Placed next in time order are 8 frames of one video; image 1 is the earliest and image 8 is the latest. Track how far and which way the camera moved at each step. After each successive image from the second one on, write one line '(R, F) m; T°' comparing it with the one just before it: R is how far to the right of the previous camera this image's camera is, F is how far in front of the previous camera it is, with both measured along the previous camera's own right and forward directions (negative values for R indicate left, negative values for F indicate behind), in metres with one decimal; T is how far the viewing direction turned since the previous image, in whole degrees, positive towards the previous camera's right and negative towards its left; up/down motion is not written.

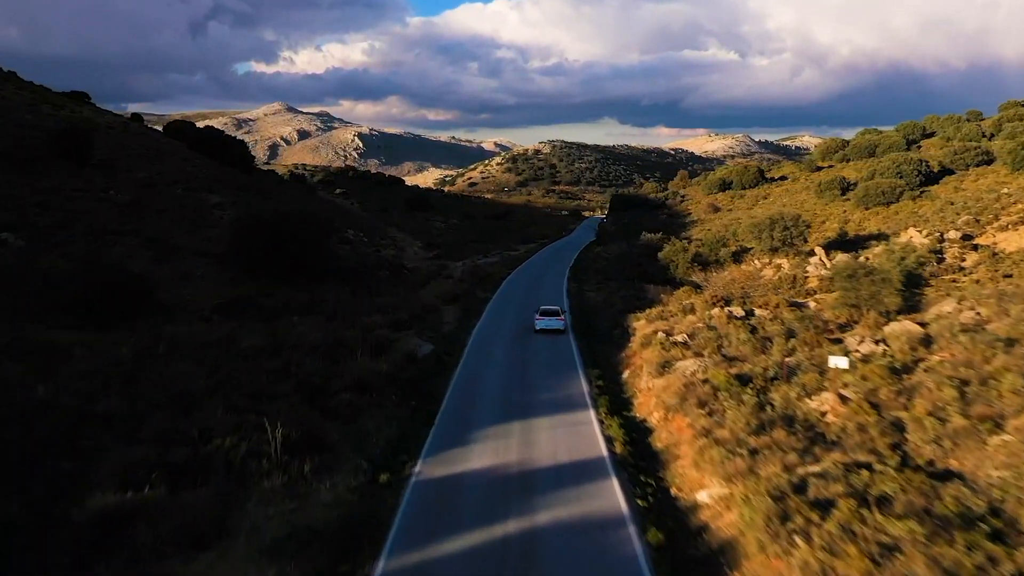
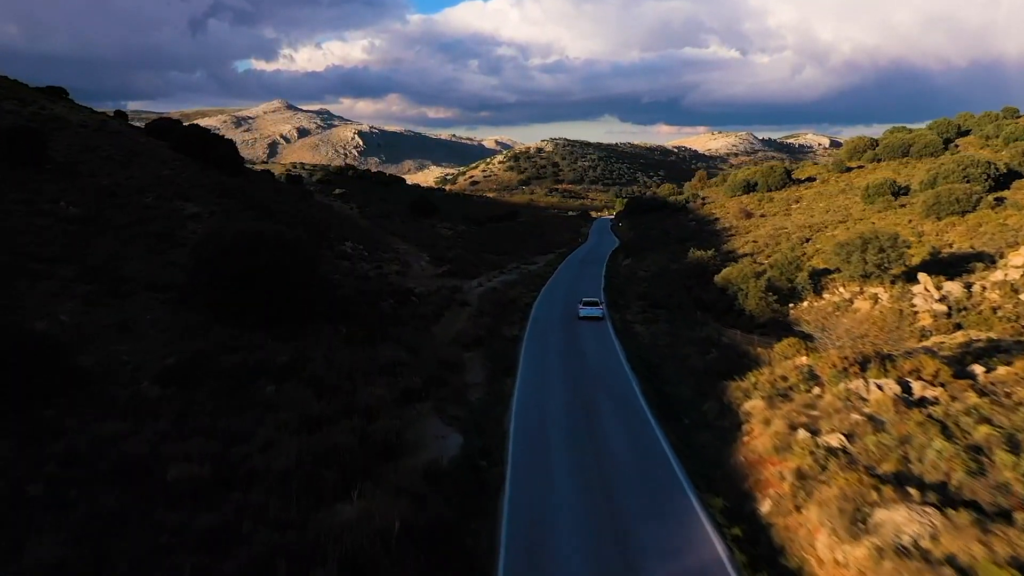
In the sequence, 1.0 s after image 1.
(-0.6, +3.8) m; 0°
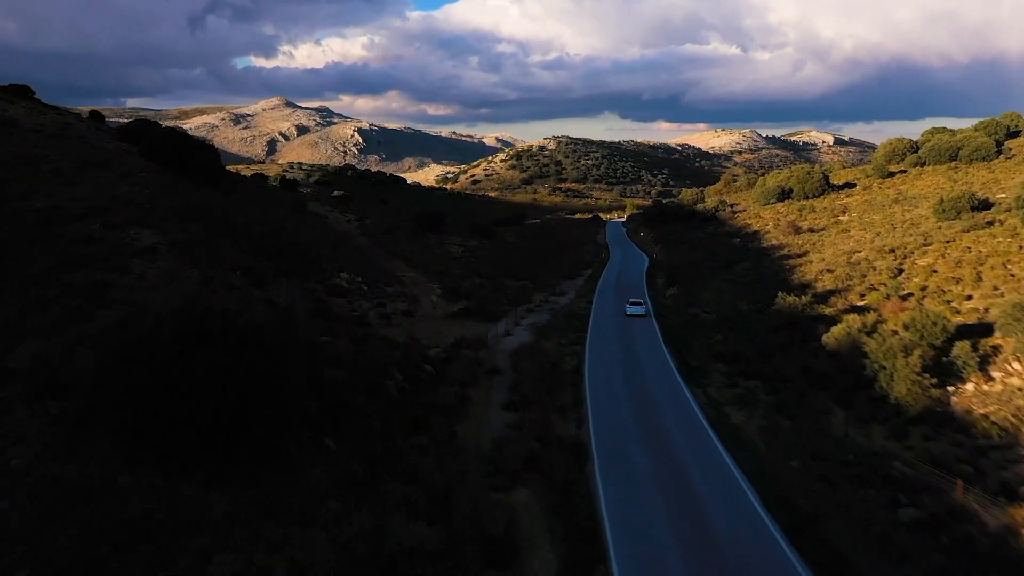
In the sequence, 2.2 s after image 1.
(-0.8, +4.7) m; 0°
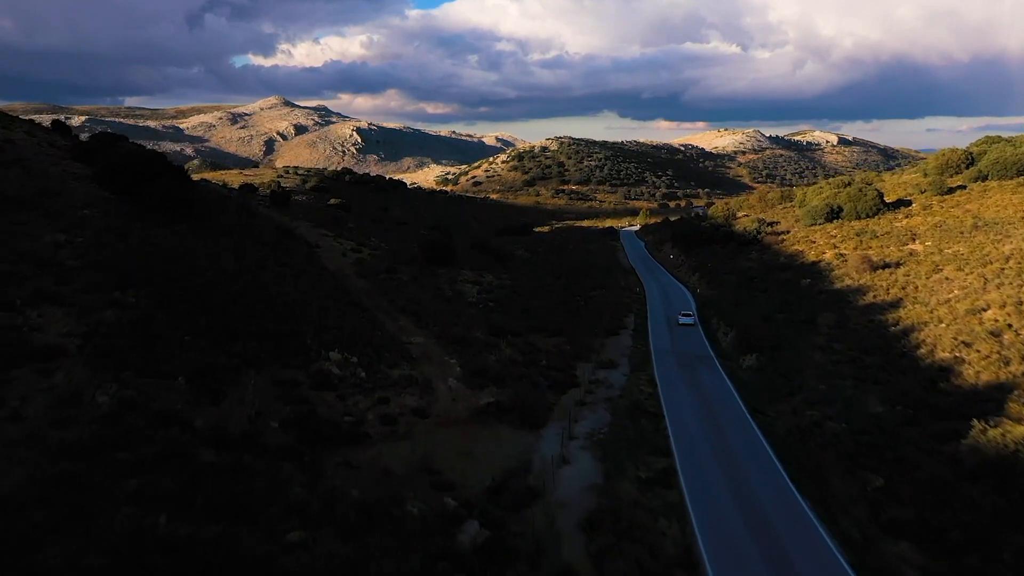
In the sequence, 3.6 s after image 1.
(-0.9, +5.6) m; 0°
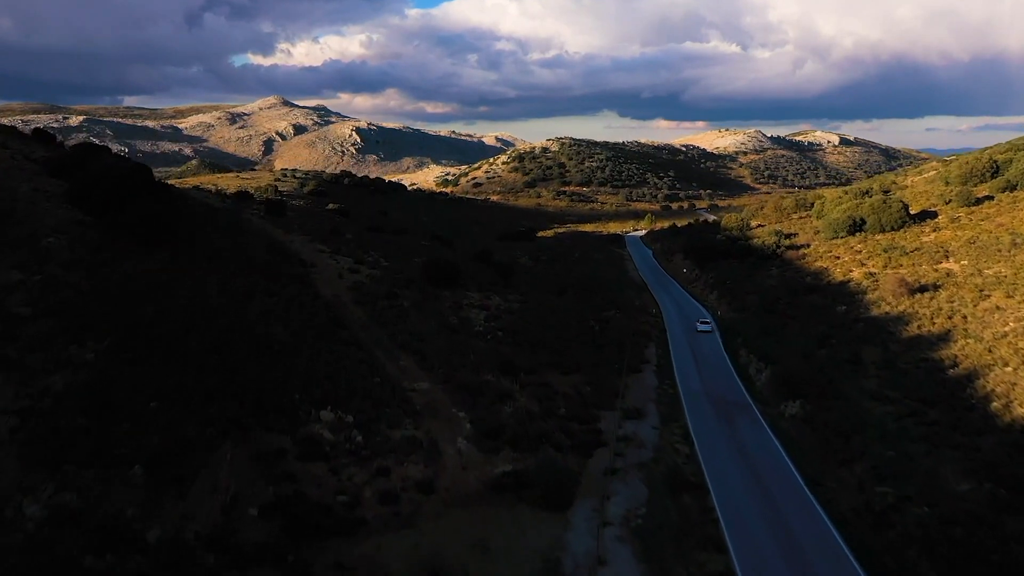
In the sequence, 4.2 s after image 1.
(-0.3, +2.3) m; 0°
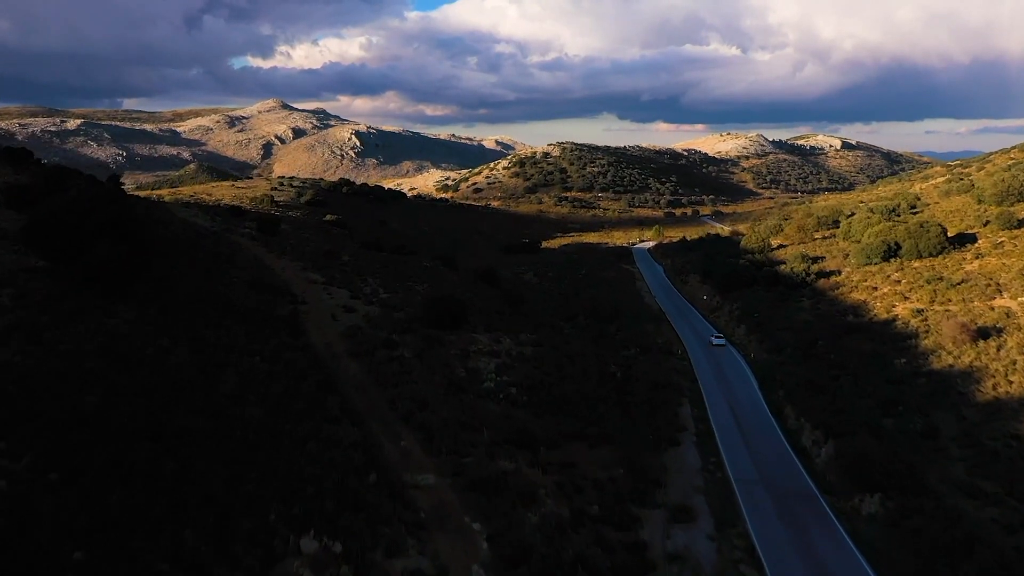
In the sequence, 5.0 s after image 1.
(-0.4, +3.1) m; 0°
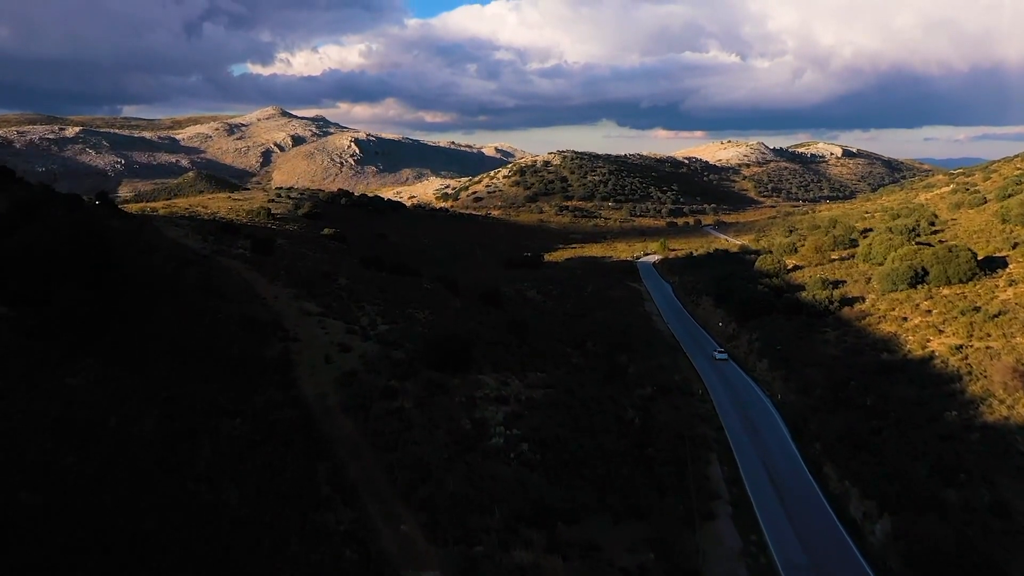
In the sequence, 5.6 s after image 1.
(-0.3, +2.2) m; 0°
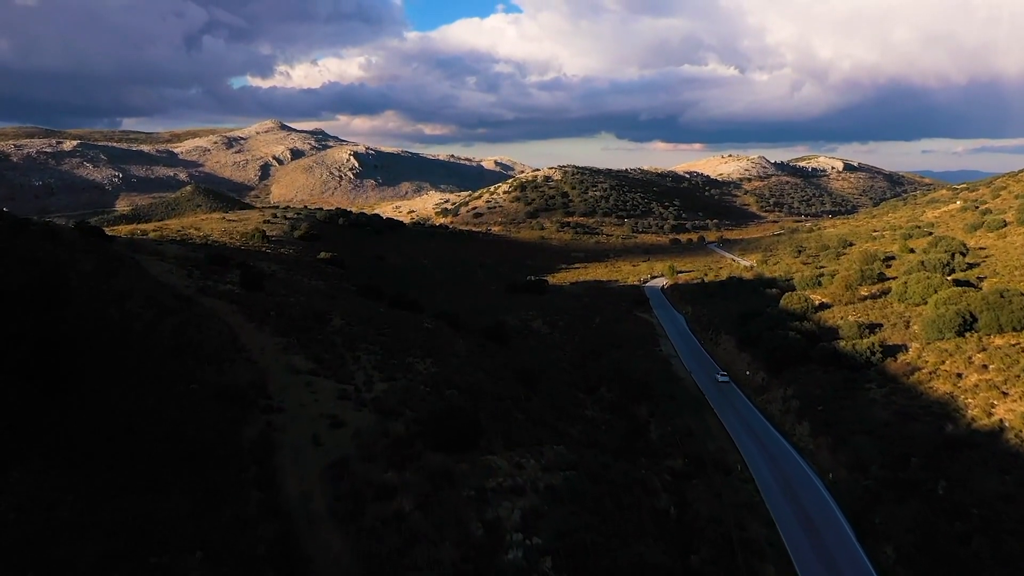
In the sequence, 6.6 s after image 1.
(-0.5, +3.4) m; 0°
